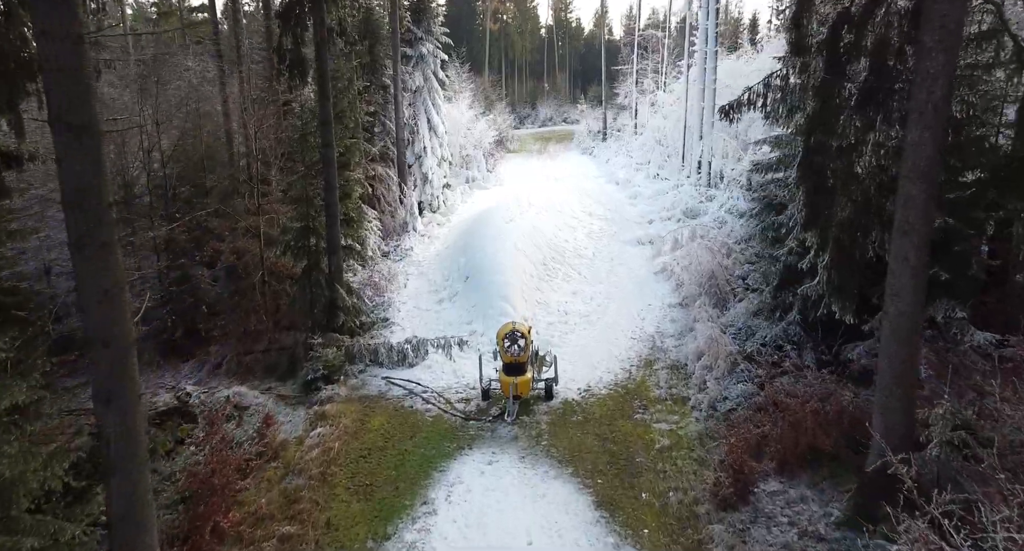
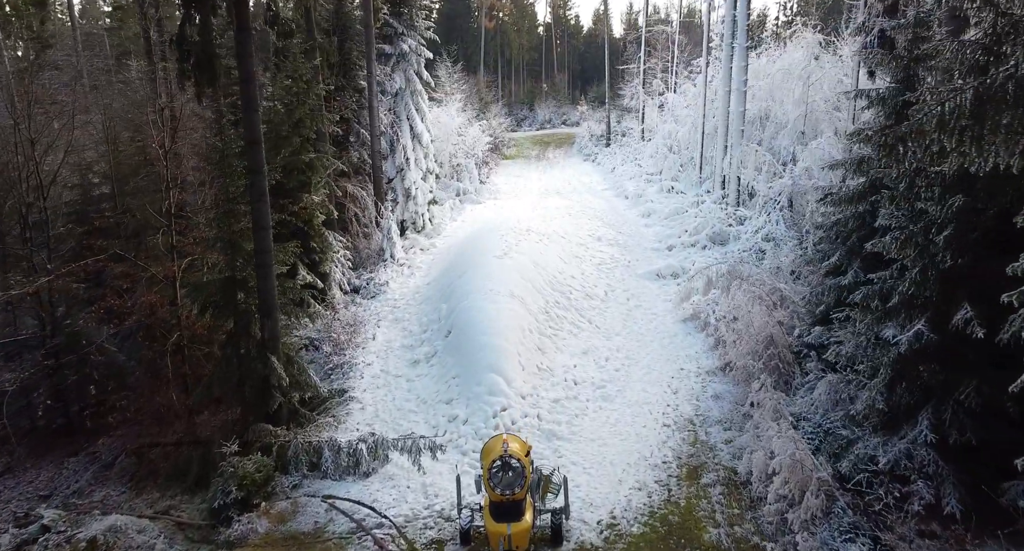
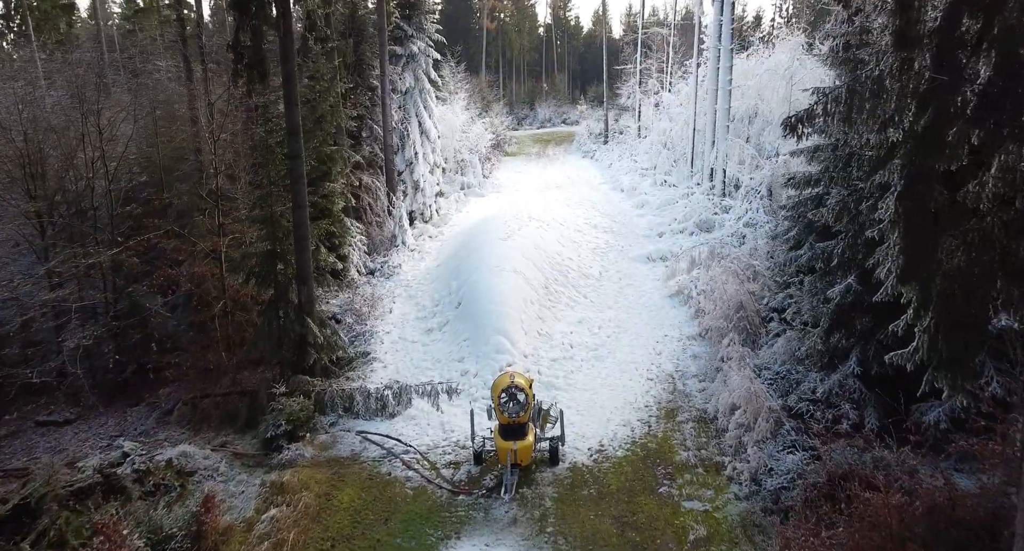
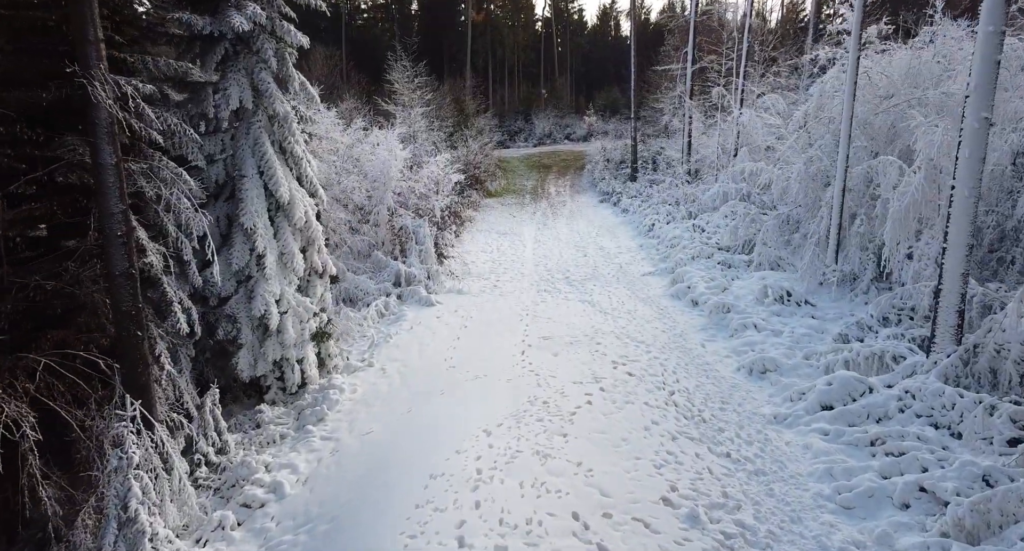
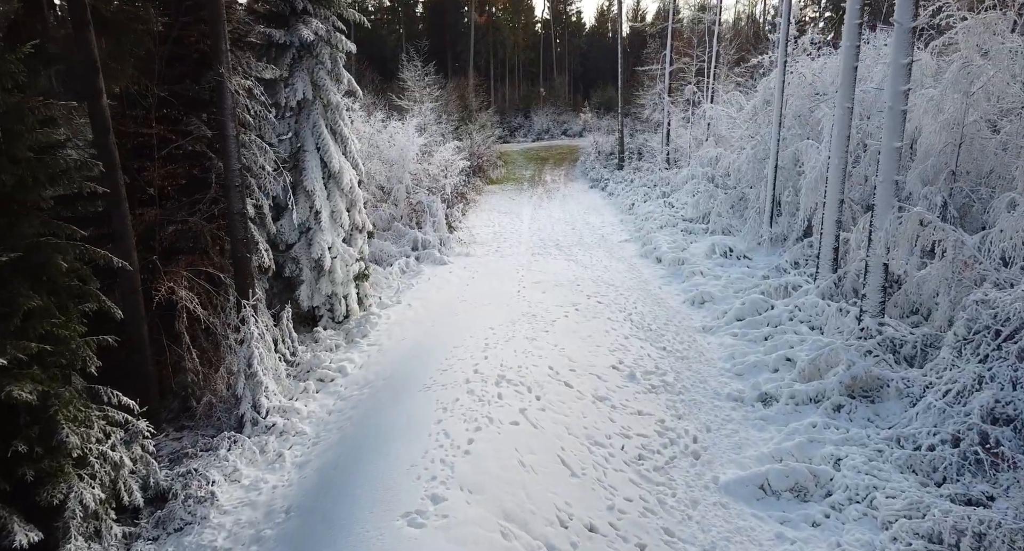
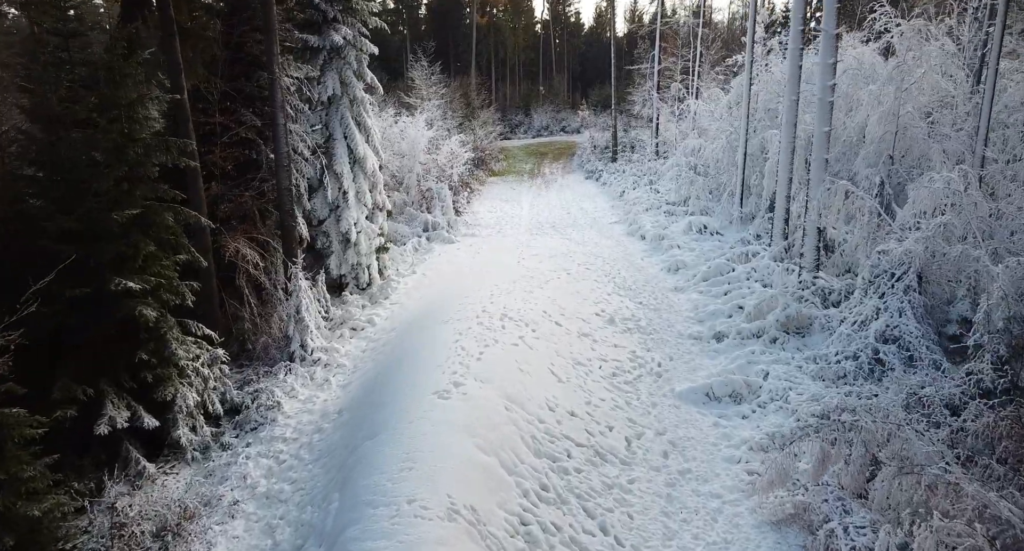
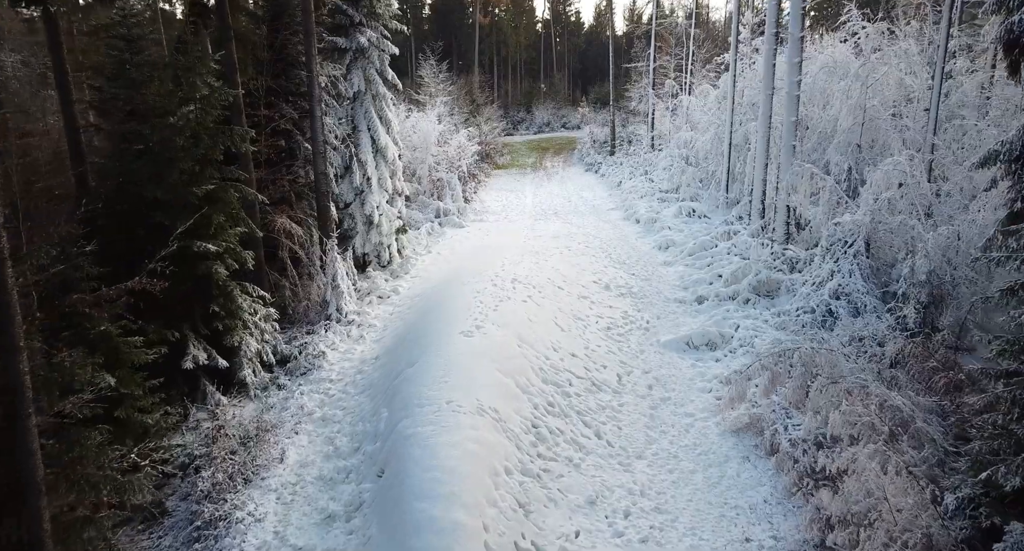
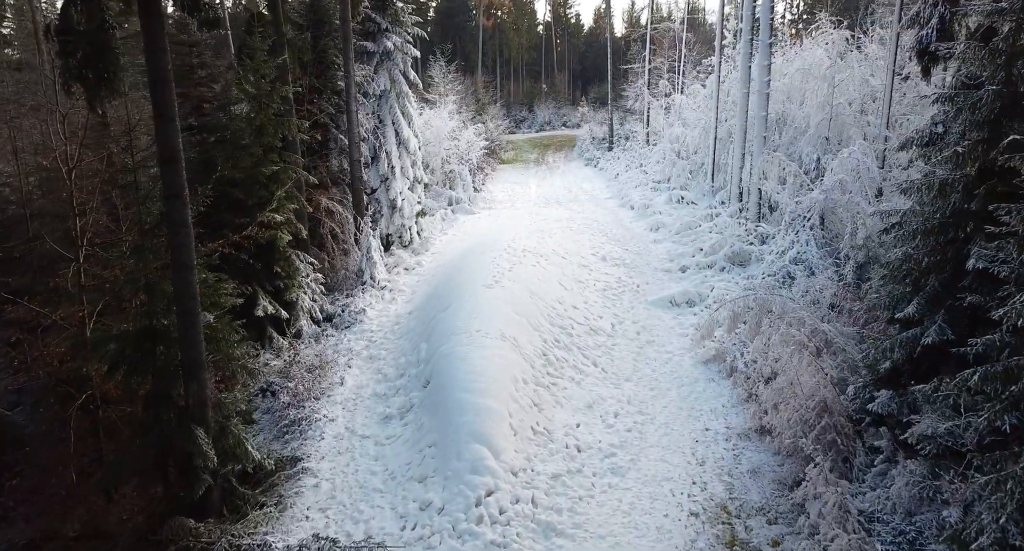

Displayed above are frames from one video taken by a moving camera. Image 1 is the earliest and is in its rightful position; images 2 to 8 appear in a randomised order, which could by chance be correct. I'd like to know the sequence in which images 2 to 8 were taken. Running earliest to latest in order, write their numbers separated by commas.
3, 2, 8, 7, 6, 5, 4
